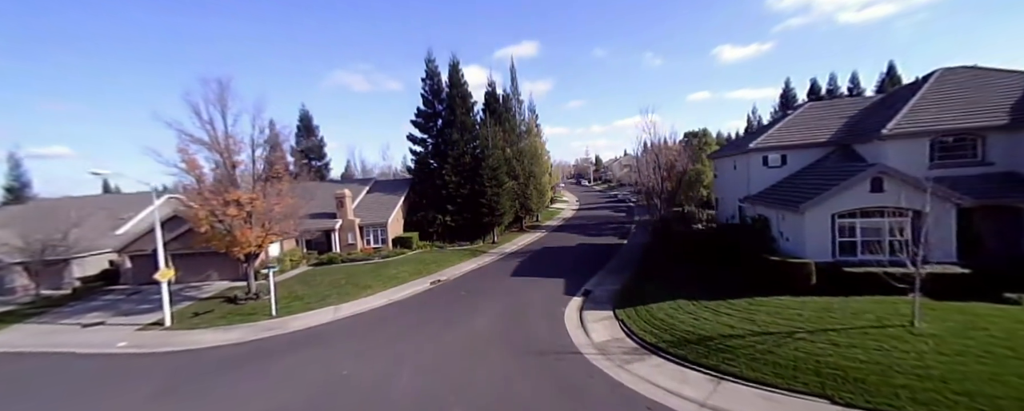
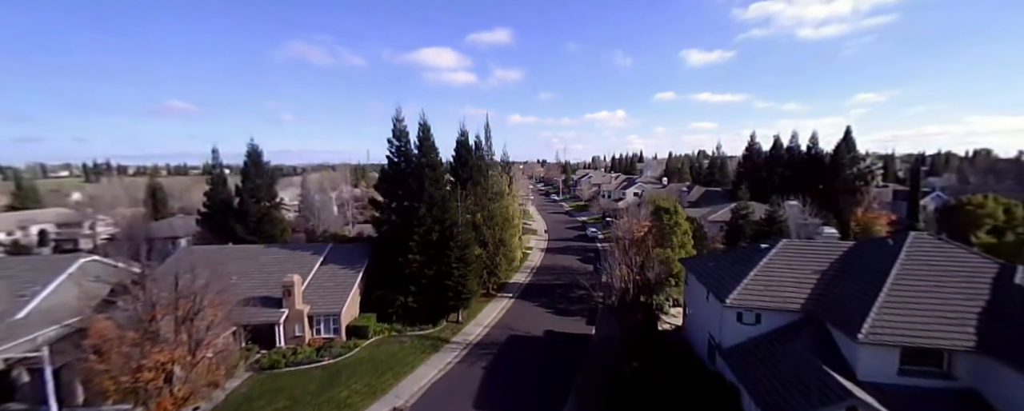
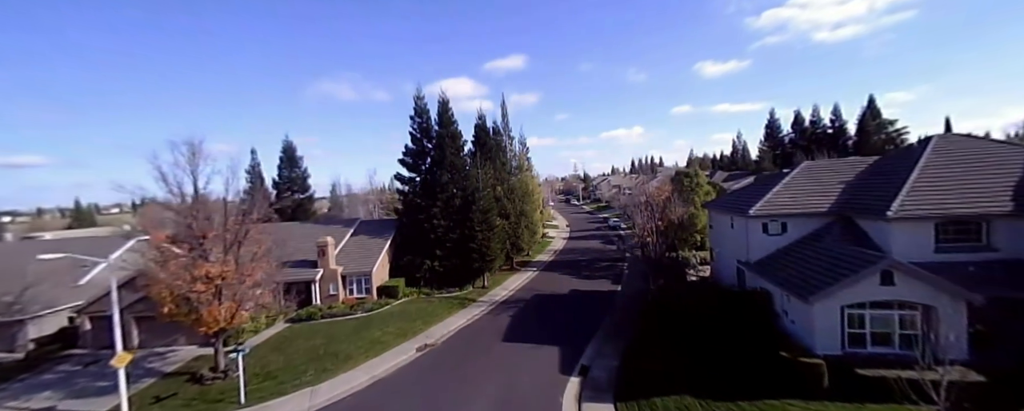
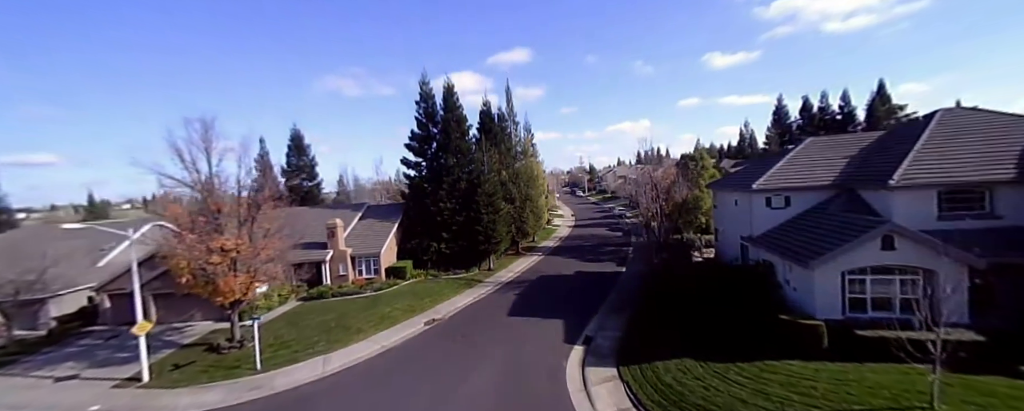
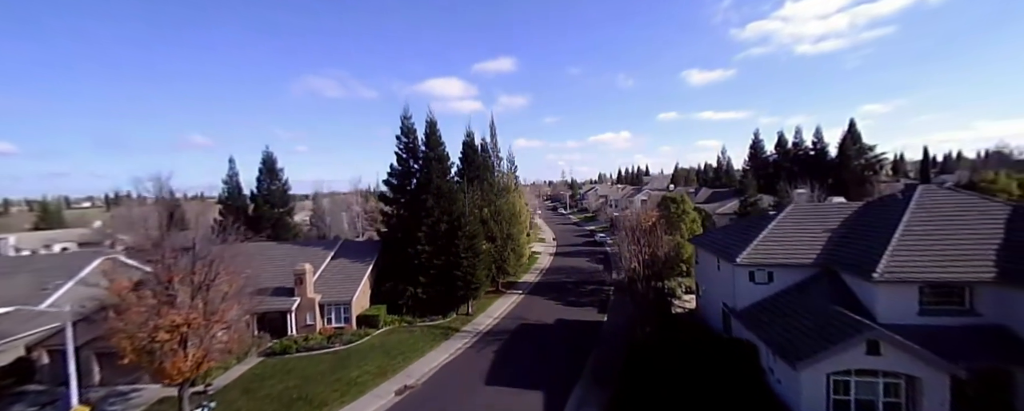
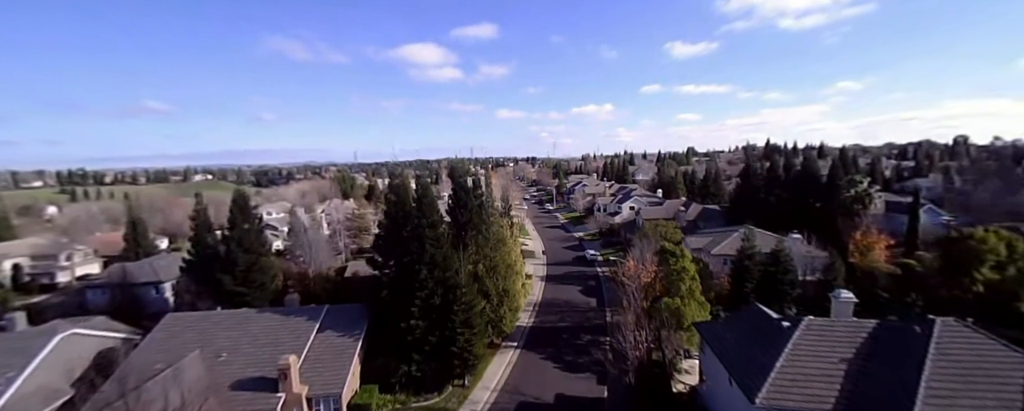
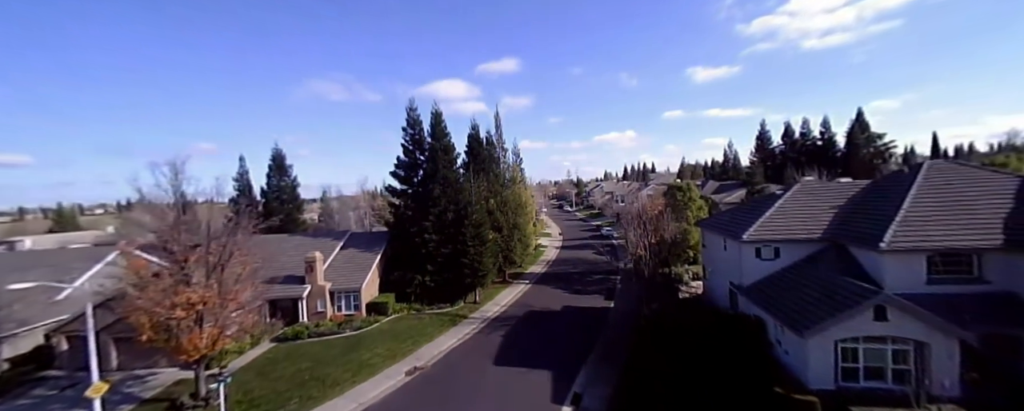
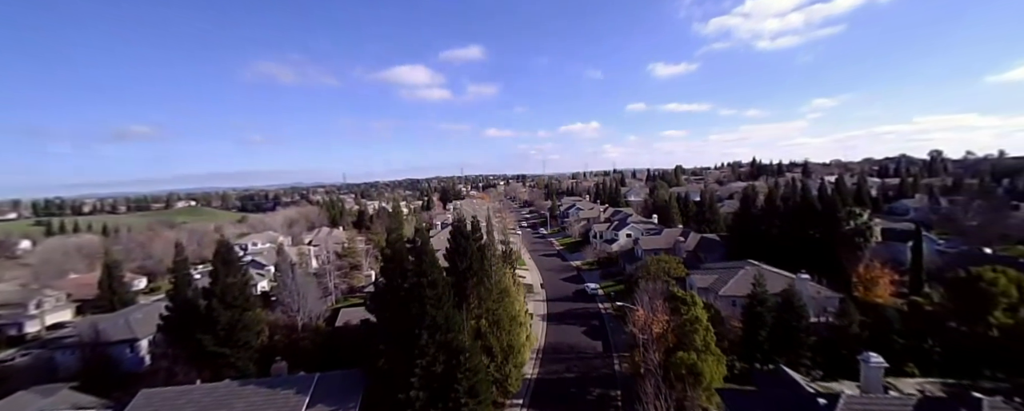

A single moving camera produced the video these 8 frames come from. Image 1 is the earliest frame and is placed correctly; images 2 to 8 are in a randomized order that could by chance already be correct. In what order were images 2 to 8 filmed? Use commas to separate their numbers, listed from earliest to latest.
4, 3, 7, 5, 2, 6, 8
